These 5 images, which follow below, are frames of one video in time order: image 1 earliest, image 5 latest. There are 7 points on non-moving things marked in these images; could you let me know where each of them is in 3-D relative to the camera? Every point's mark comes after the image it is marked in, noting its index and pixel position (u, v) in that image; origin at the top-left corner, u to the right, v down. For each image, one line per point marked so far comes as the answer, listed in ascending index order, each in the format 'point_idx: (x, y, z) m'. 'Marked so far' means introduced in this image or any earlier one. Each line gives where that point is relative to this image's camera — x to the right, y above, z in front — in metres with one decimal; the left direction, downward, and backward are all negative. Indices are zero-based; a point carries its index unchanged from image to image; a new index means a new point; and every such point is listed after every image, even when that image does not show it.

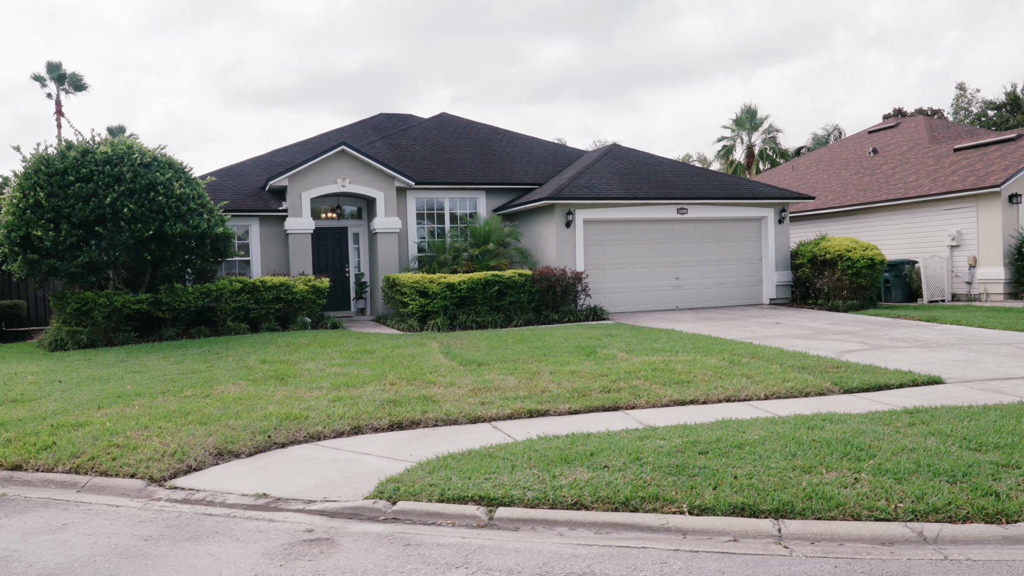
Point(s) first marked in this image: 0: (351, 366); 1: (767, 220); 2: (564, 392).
0: (-1.8, -0.9, +8.7) m
1: (+5.2, +1.4, +16.0) m
2: (+0.5, -0.9, +7.1) m
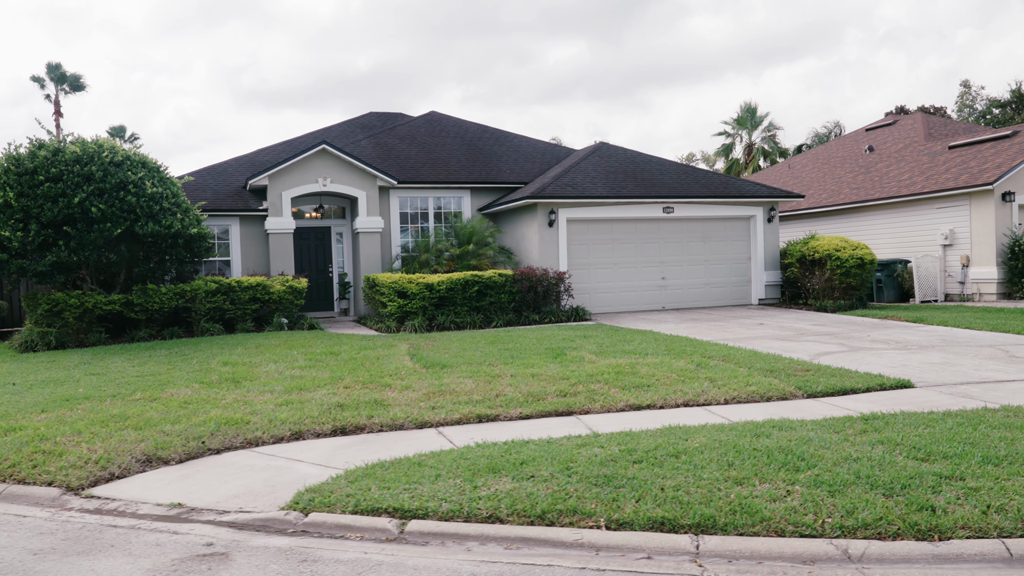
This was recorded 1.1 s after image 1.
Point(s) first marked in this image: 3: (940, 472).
0: (-2.2, -0.9, +8.5) m
1: (+4.9, +1.4, +15.8) m
2: (+0.1, -1.0, +6.9) m
3: (+2.2, -1.0, +4.1) m
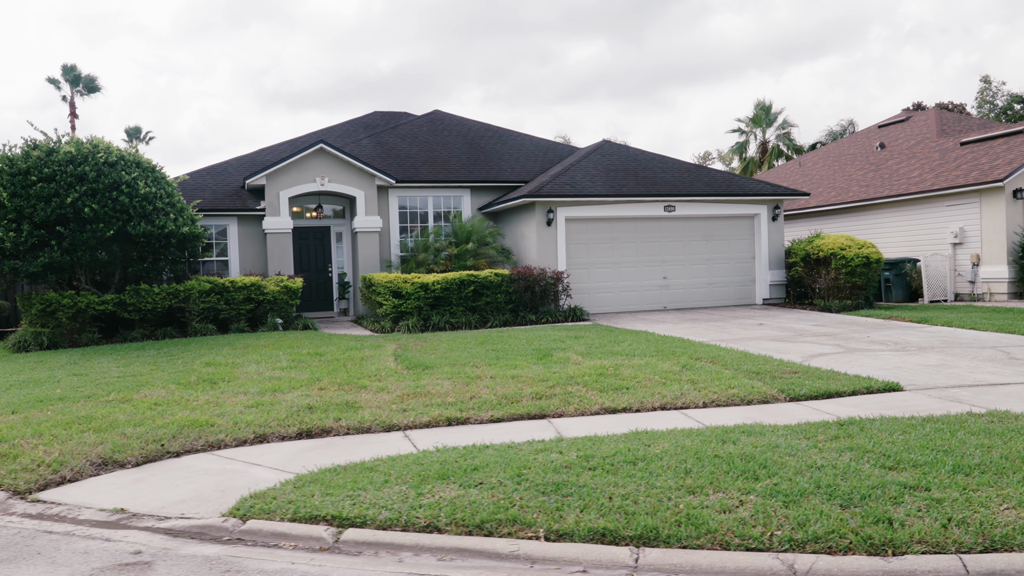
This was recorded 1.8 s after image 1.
0: (-2.3, -0.9, +8.4) m
1: (+4.9, +1.4, +15.5) m
2: (-0.2, -1.0, +6.7) m
3: (+2.0, -1.0, +3.9) m
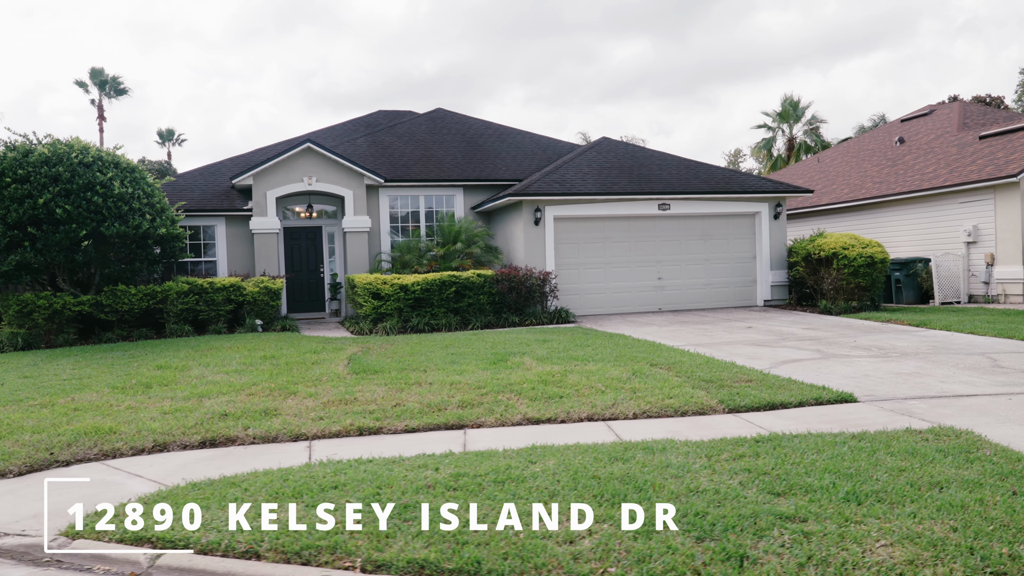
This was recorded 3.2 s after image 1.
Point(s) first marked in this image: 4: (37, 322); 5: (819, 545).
0: (-2.8, -0.9, +8.2) m
1: (+4.7, +1.4, +14.9) m
2: (-0.8, -1.0, +6.4) m
3: (+1.2, -1.0, +3.5) m
4: (-7.0, -0.5, +11.5) m
5: (+1.2, -1.0, +3.1) m
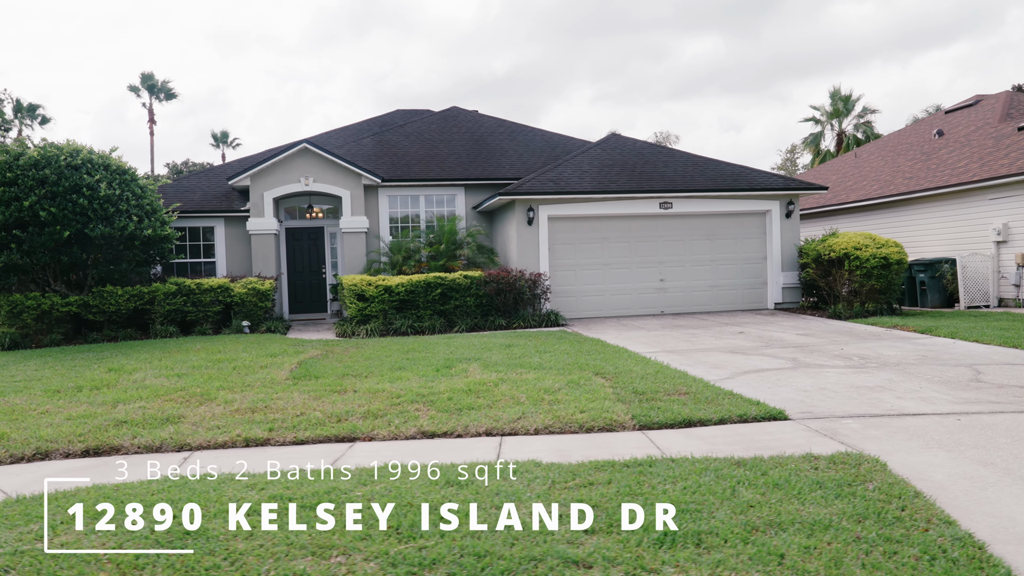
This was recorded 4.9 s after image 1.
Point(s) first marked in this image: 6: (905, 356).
0: (-3.4, -0.9, +8.1) m
1: (+4.7, +1.3, +14.1) m
2: (-1.5, -1.0, +6.1) m
3: (+0.3, -1.0, +3.1) m
4: (-7.3, -0.5, +11.7) m
5: (+0.3, -1.1, +2.7) m
6: (+4.3, -0.7, +8.4) m
